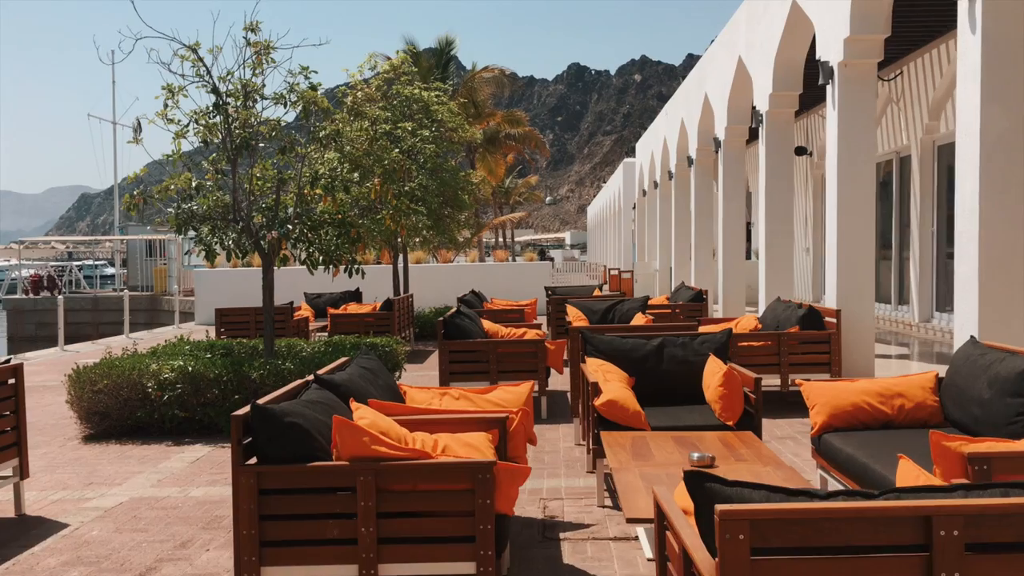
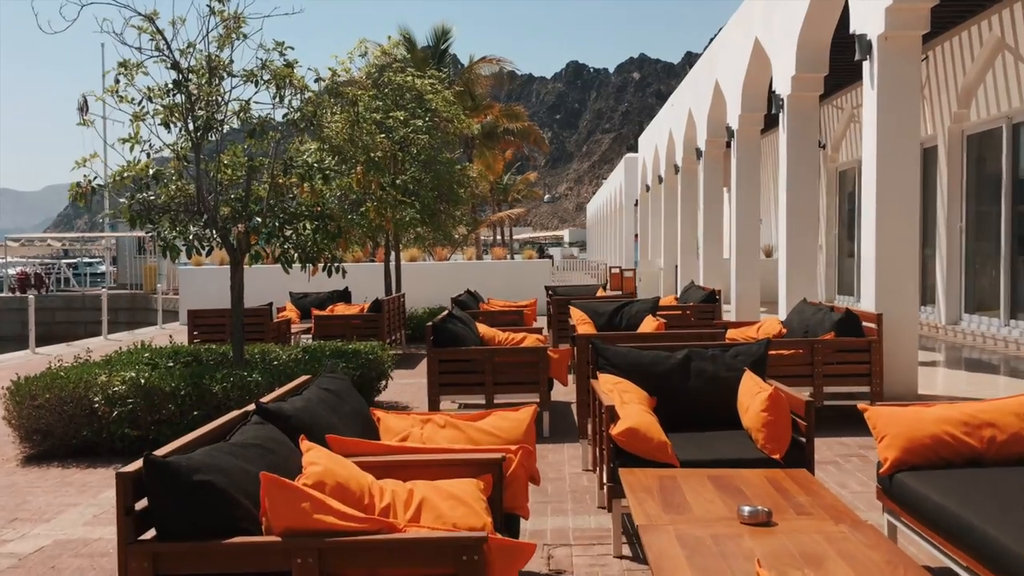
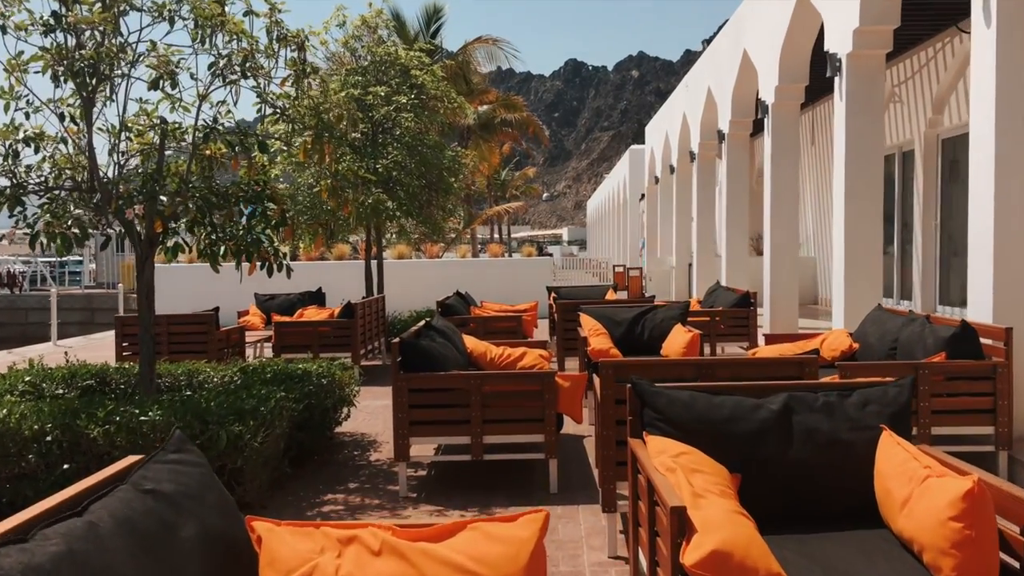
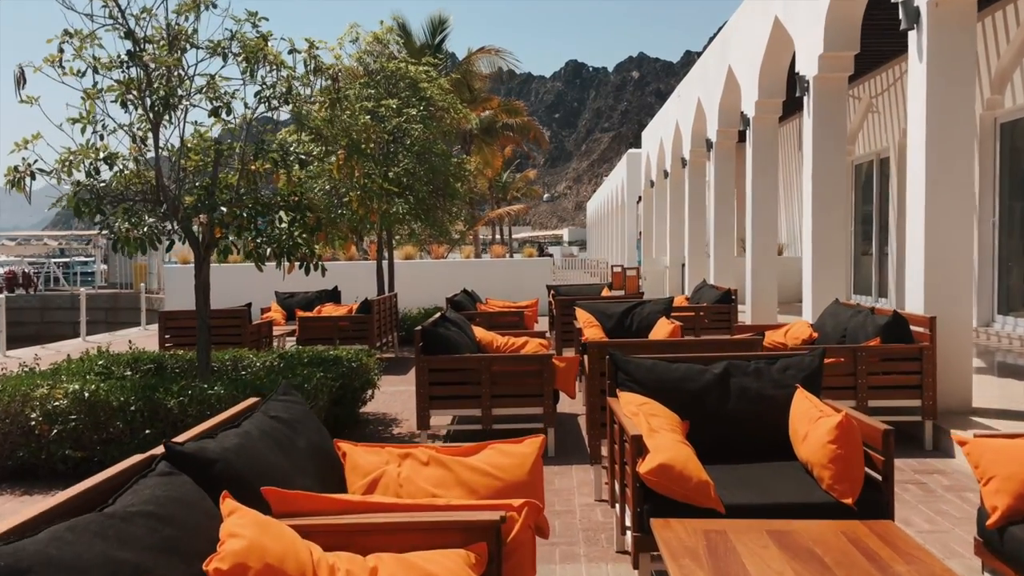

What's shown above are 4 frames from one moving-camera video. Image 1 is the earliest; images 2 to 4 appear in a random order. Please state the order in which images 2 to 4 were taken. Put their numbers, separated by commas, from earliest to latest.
2, 4, 3
